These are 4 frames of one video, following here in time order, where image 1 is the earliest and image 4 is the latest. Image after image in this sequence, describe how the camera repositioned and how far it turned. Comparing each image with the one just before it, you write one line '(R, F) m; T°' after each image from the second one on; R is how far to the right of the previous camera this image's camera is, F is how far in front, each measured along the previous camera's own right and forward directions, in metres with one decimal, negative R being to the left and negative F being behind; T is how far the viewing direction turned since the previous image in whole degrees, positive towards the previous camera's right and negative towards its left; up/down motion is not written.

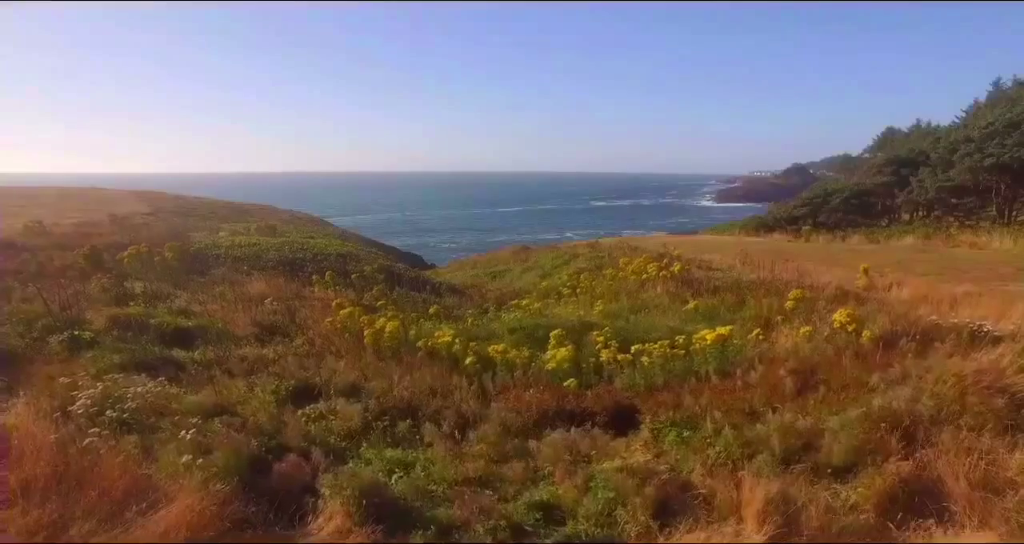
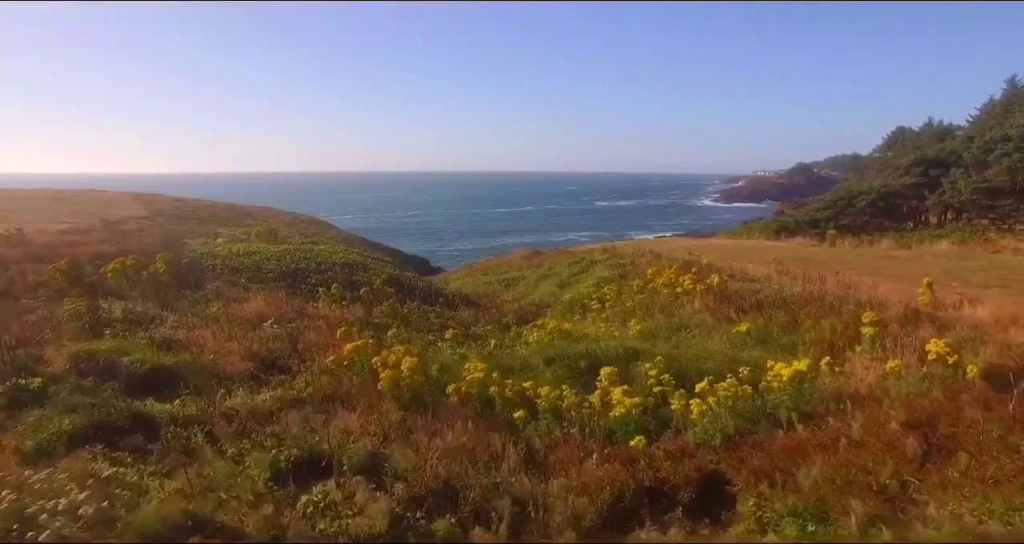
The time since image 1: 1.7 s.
(-0.3, +1.2) m; 0°
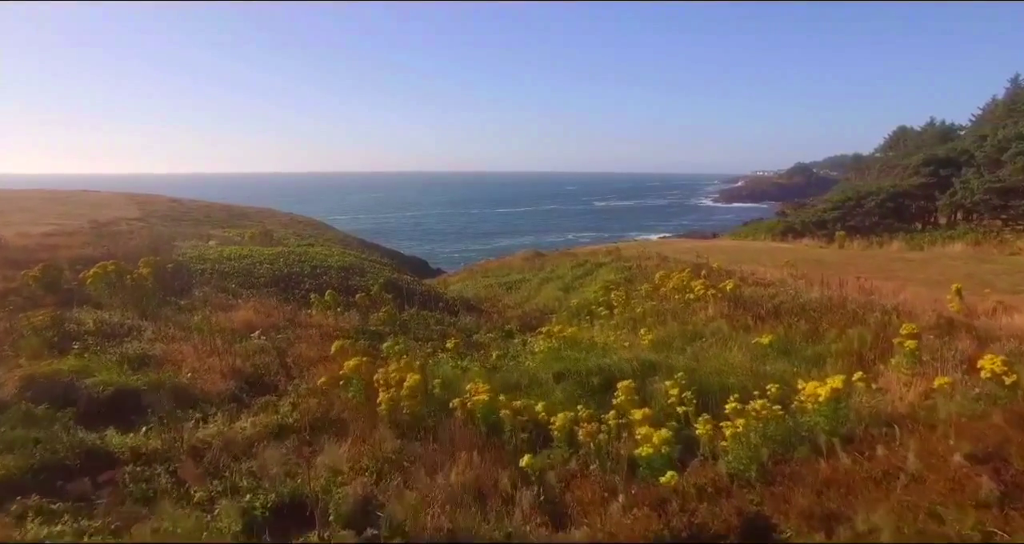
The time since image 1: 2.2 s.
(-0.1, +0.6) m; 0°
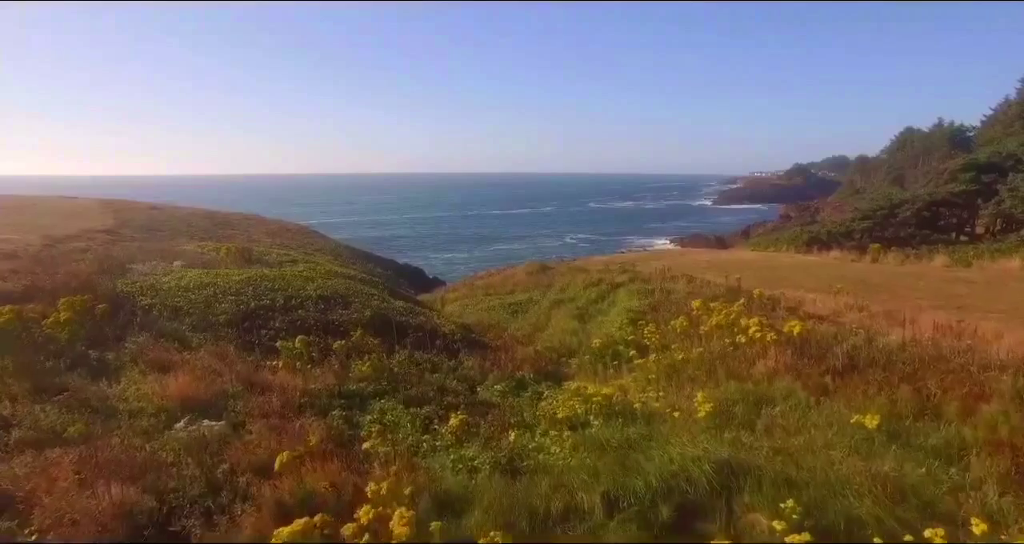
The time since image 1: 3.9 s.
(-0.2, +2.3) m; 0°
